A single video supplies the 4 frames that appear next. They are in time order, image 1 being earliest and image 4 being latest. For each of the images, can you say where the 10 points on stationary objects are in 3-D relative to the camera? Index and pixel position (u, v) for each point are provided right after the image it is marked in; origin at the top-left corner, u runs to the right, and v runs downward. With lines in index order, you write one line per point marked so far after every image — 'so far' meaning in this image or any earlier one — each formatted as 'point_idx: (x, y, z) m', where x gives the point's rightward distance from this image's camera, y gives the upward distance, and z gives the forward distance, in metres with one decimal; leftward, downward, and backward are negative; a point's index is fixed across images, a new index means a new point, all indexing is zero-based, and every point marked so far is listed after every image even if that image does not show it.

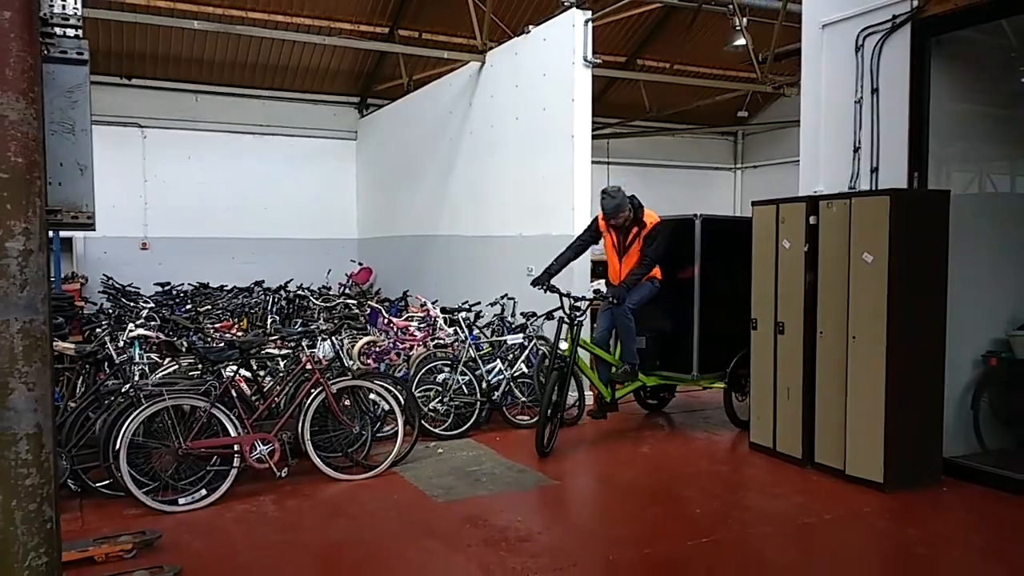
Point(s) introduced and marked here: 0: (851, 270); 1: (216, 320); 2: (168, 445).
0: (+1.6, +0.1, +3.7) m
1: (-2.1, -0.2, +5.5) m
2: (-1.5, -0.7, +3.5) m
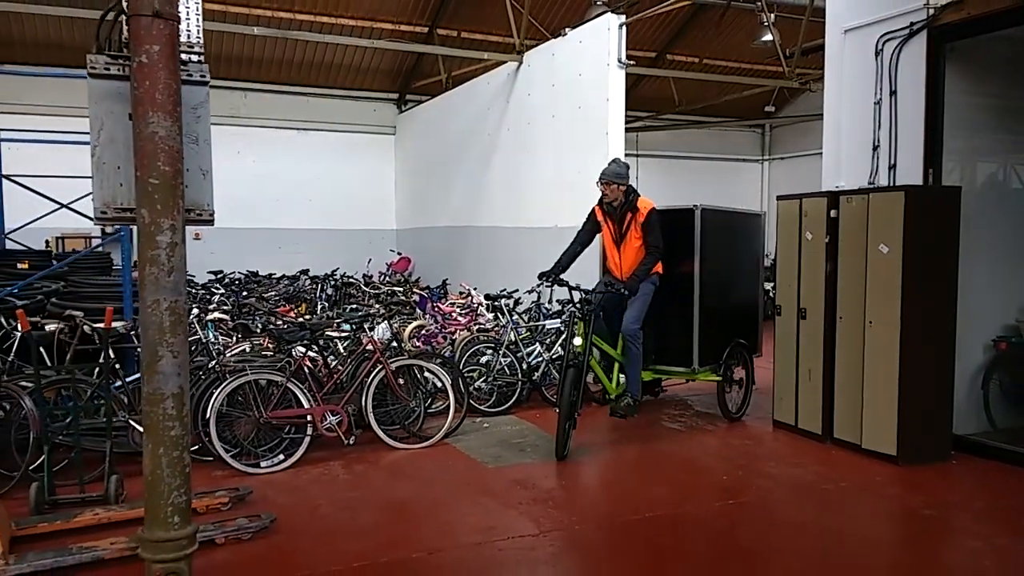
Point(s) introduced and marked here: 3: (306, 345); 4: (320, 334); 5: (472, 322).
0: (+1.8, +0.1, +4.0) m
1: (-1.8, -0.1, +5.9) m
2: (-1.3, -0.6, +3.9) m
3: (-1.1, -0.3, +4.2) m
4: (-1.1, -0.3, +4.3) m
5: (-0.3, -0.3, +5.9) m
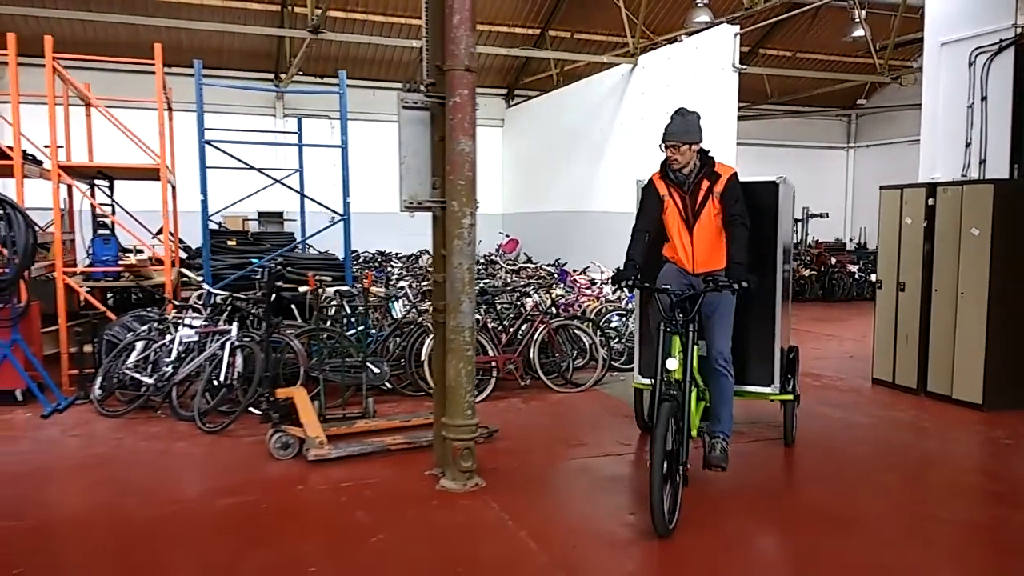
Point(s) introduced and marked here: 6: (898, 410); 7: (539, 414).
0: (+2.8, +0.3, +4.8) m
1: (-0.7, +0.1, +7.0) m
2: (-0.4, -0.5, +5.0) m
3: (-0.2, -0.1, +5.2) m
4: (-0.1, -0.1, +5.3) m
5: (+0.8, -0.1, +6.8) m
6: (+2.4, -0.8, +4.8) m
7: (+0.2, -0.8, +4.7) m
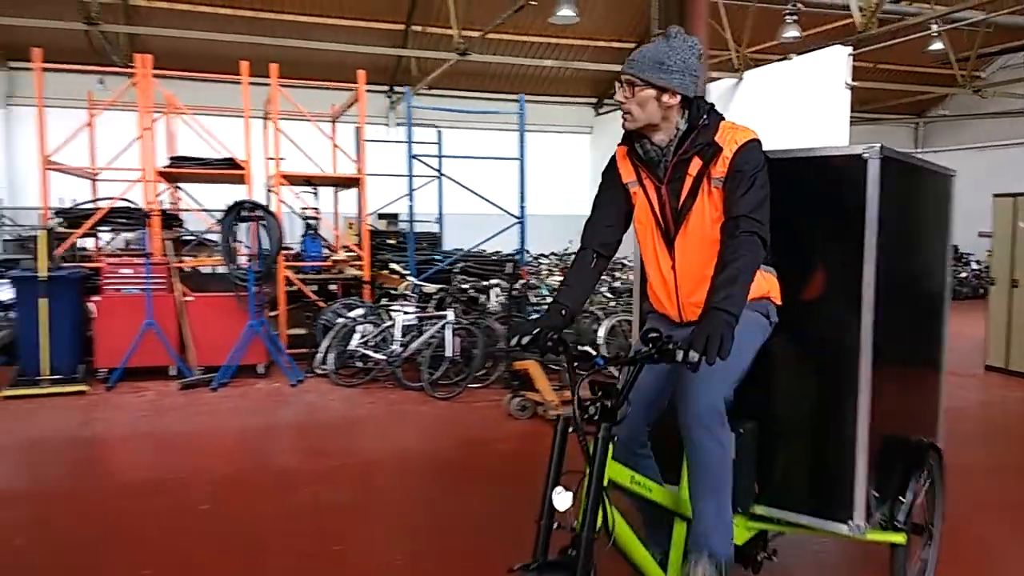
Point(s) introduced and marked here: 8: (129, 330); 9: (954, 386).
0: (+4.0, +0.3, +5.5) m
1: (+0.6, +0.1, +7.8) m
2: (+0.8, -0.4, +5.7) m
3: (+1.0, -0.1, +6.0) m
4: (+1.1, 0.0, +6.1) m
5: (+2.0, 0.0, +7.6) m
6: (+3.6, -0.7, +5.5) m
7: (+1.3, -0.7, +5.5) m
8: (-2.7, -0.3, +5.4) m
9: (+3.2, -0.7, +5.7) m
